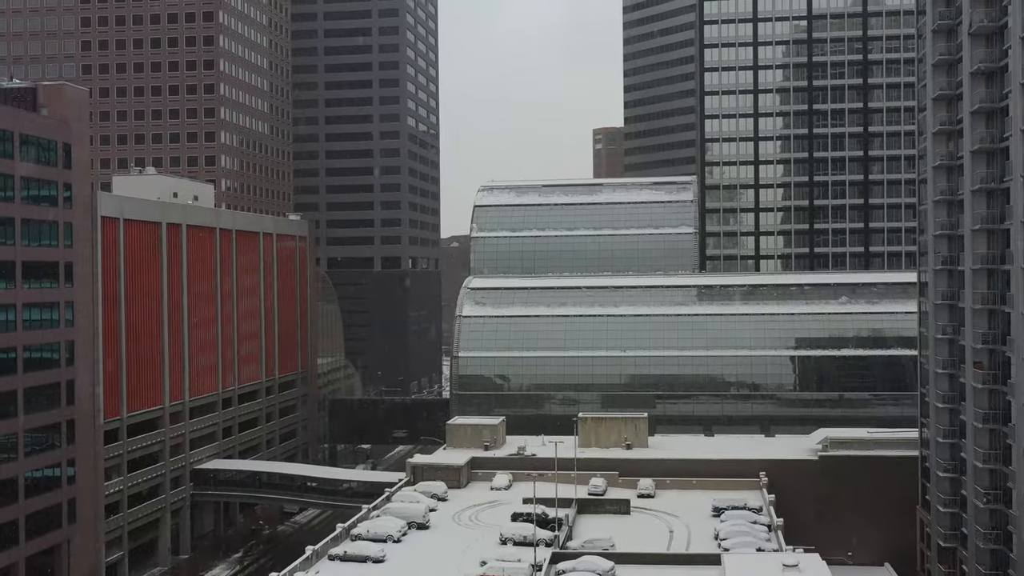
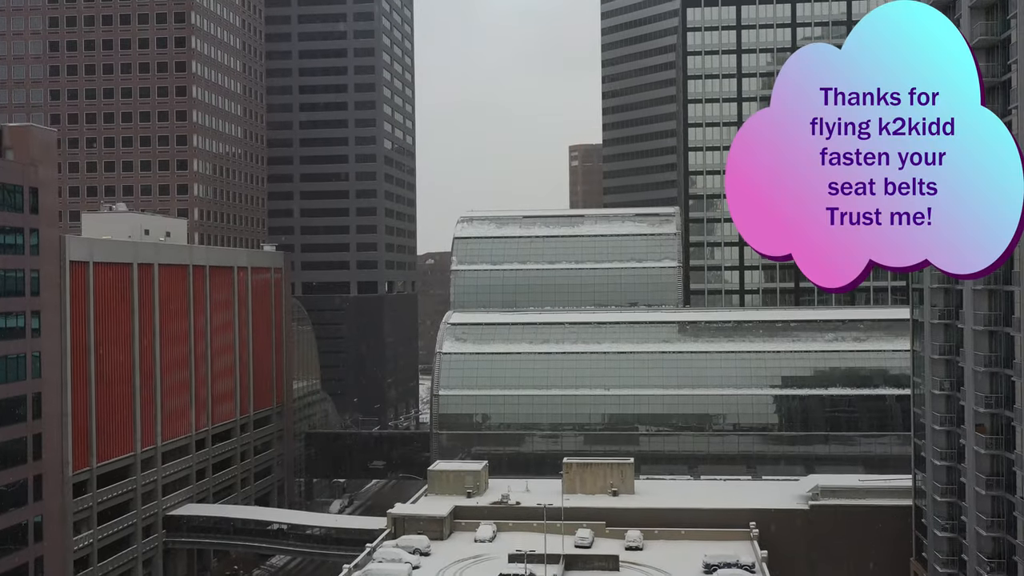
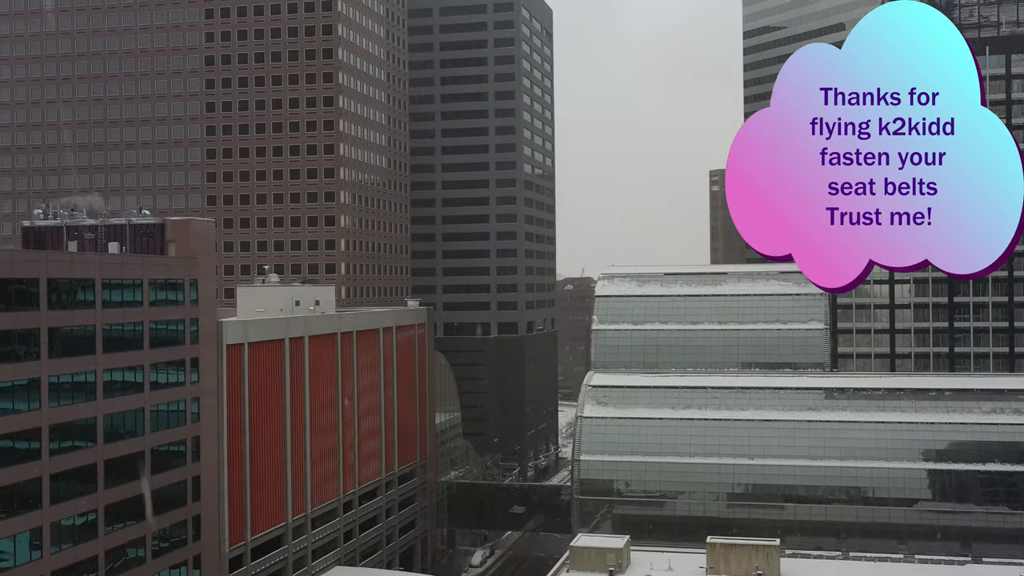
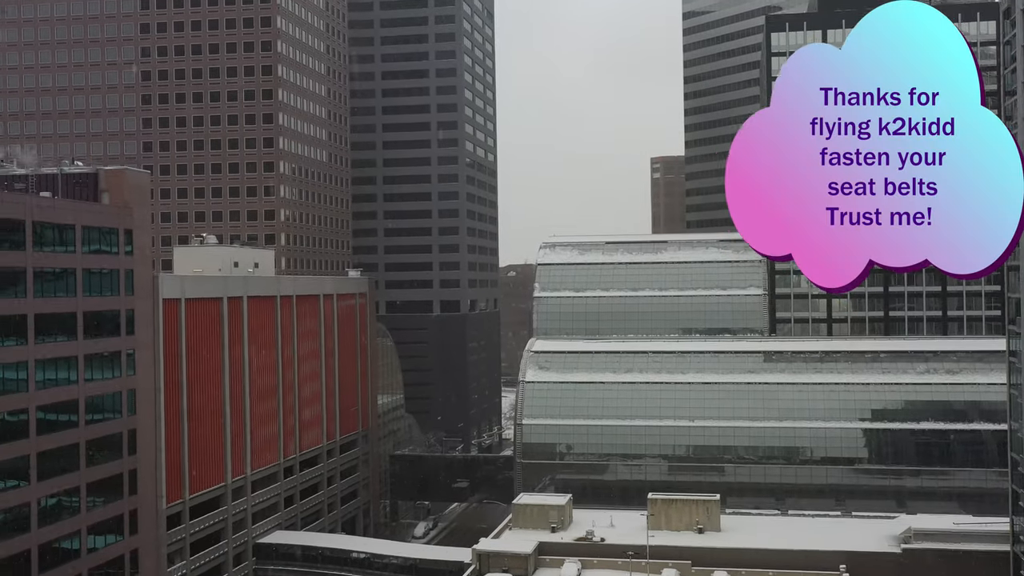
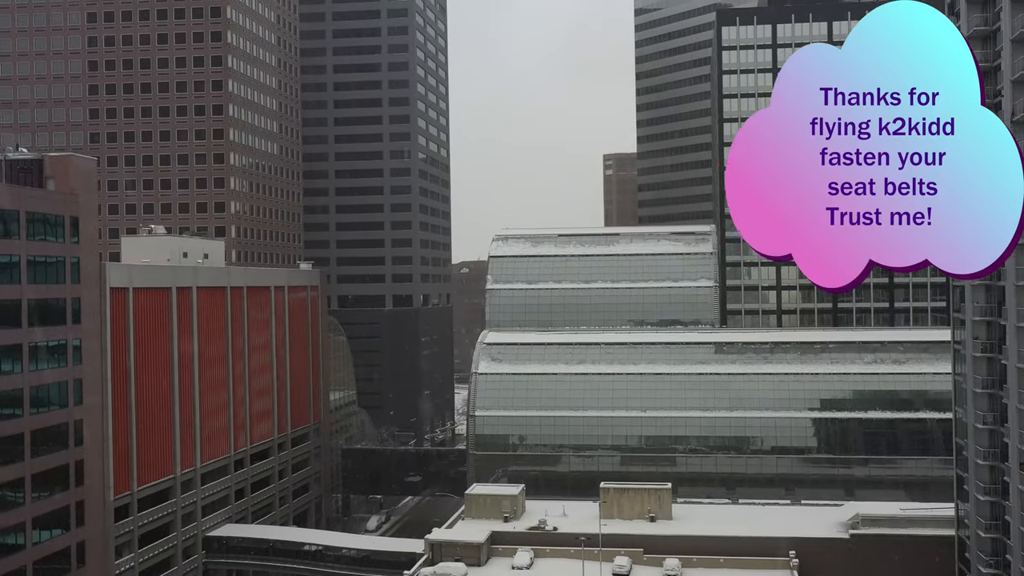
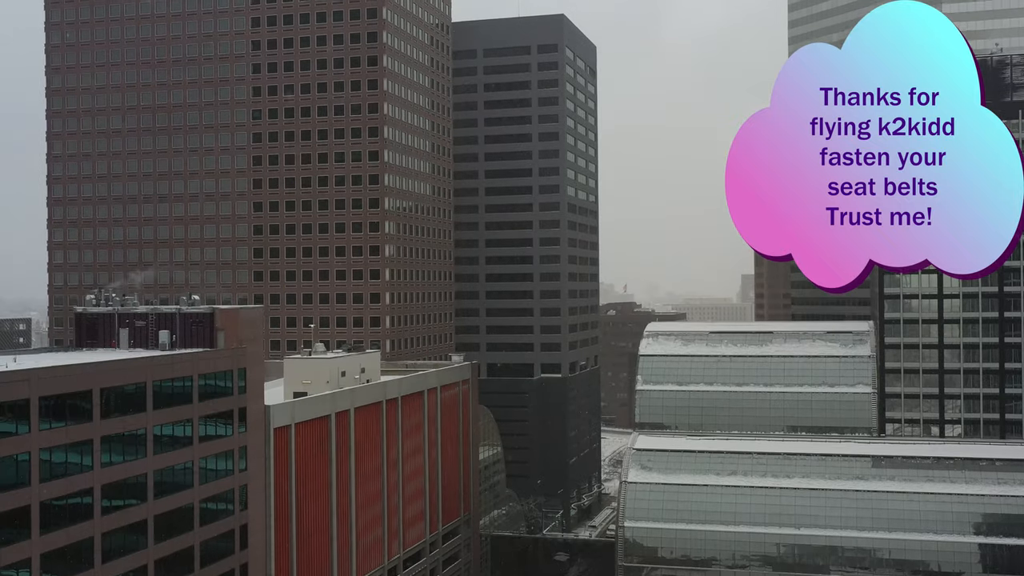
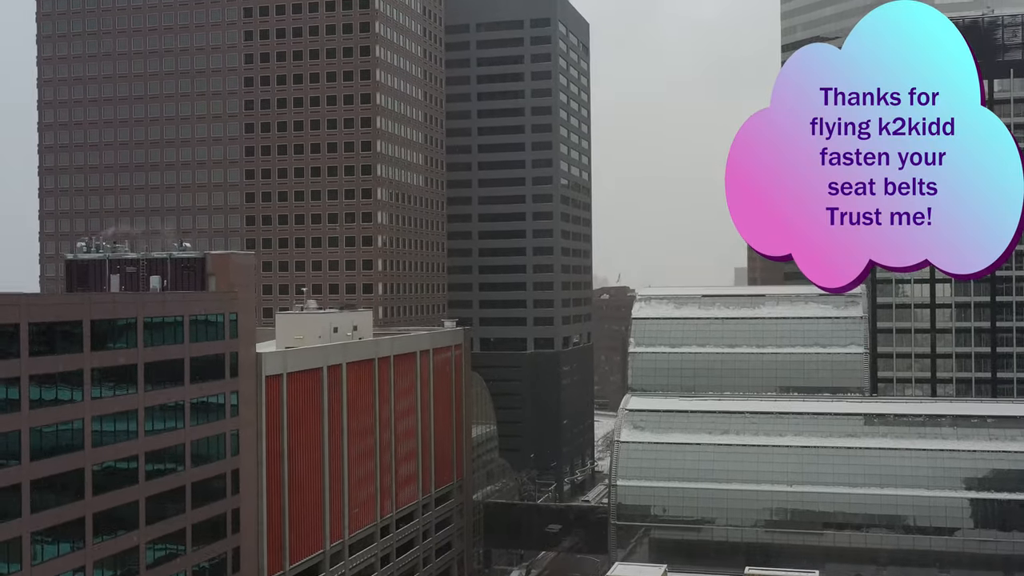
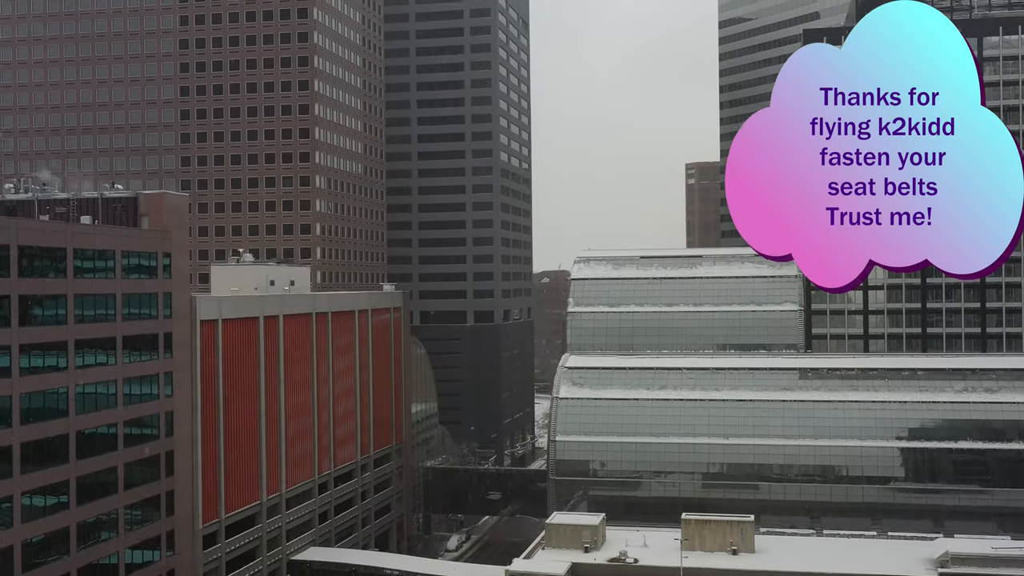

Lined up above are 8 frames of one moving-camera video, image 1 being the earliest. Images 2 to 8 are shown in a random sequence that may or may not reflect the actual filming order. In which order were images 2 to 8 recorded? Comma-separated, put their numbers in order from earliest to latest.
2, 5, 4, 8, 3, 7, 6
